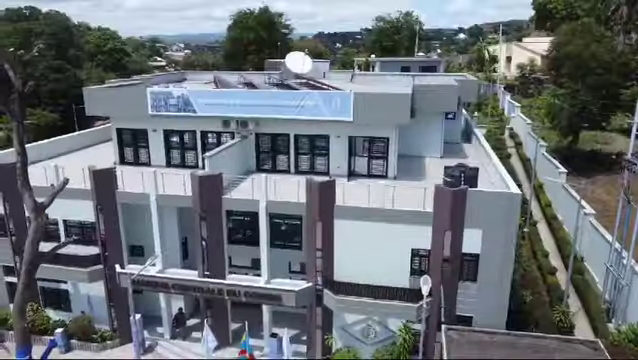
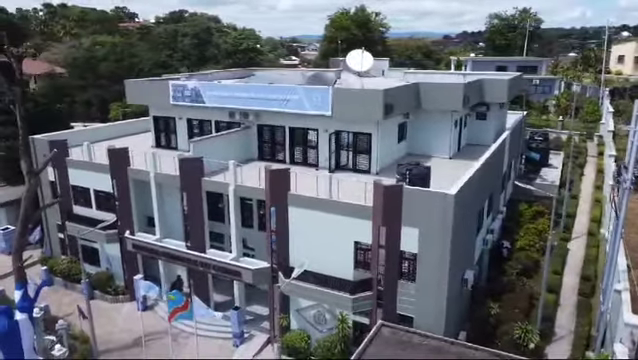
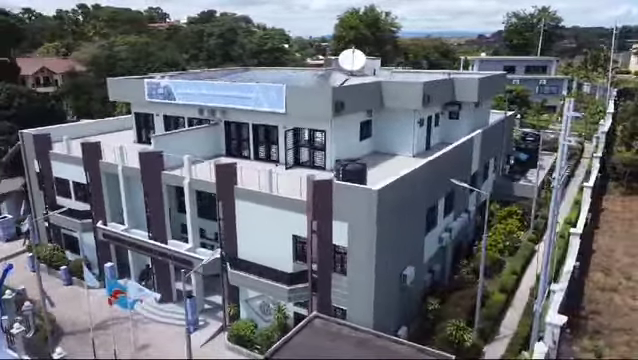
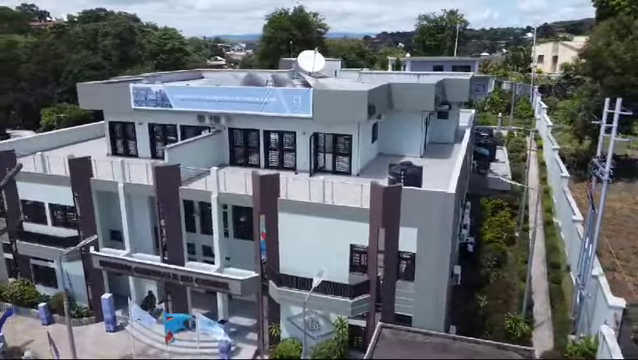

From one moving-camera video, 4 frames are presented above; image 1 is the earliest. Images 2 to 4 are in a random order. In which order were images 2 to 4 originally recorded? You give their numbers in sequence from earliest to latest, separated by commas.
4, 2, 3
